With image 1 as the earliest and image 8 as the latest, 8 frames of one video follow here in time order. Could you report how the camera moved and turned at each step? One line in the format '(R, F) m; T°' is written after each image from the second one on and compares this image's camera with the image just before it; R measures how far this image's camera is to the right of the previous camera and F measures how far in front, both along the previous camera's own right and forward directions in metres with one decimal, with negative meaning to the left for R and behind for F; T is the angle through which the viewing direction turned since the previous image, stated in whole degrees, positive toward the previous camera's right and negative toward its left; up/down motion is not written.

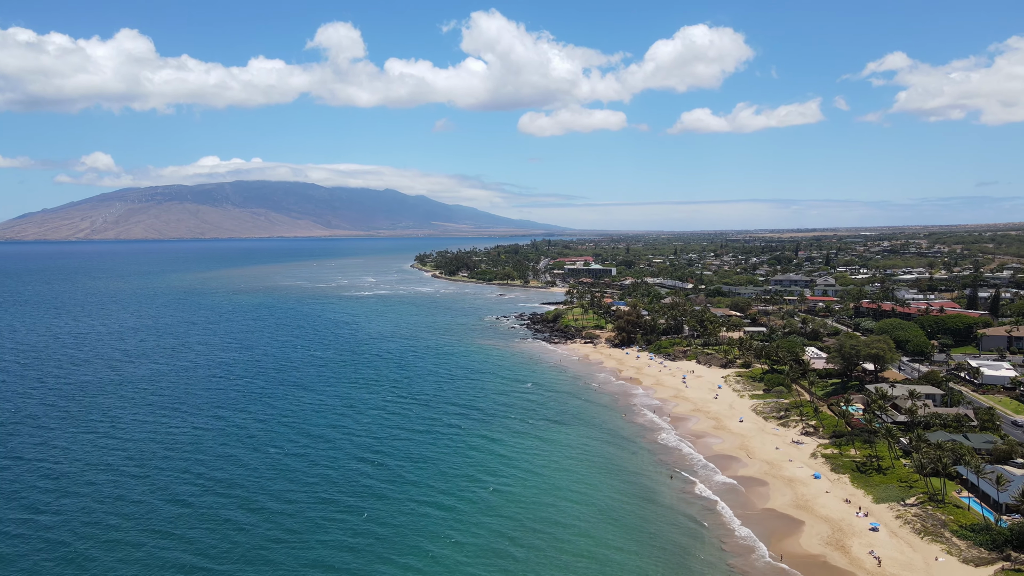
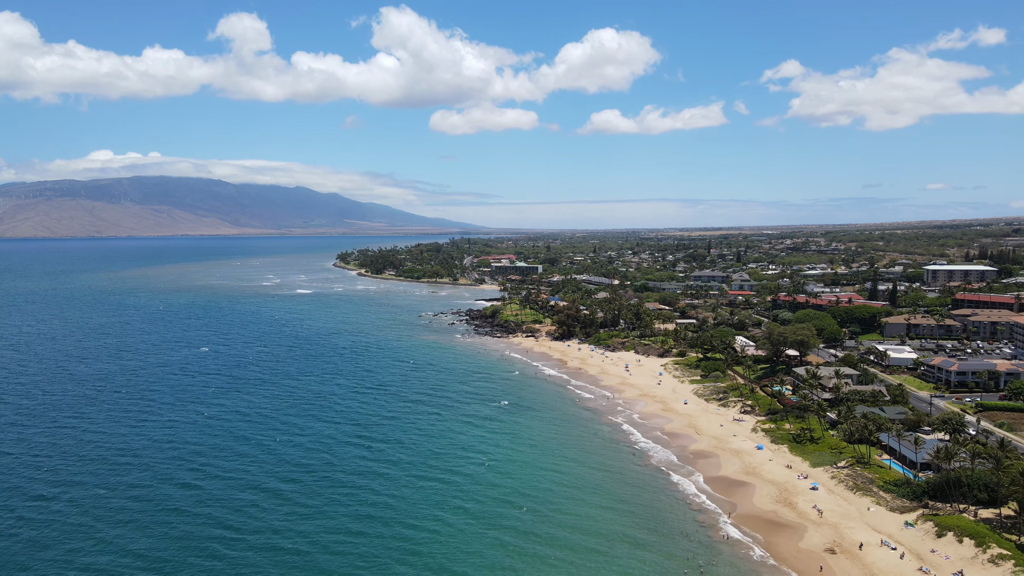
(-4.2, -3.4) m; +7°
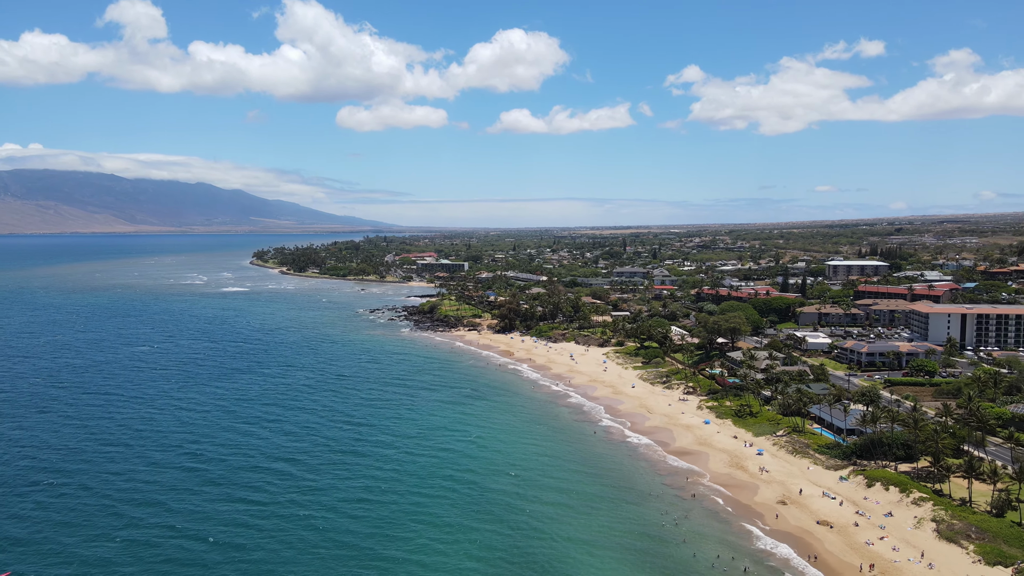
(-4.7, -3.6) m; +7°
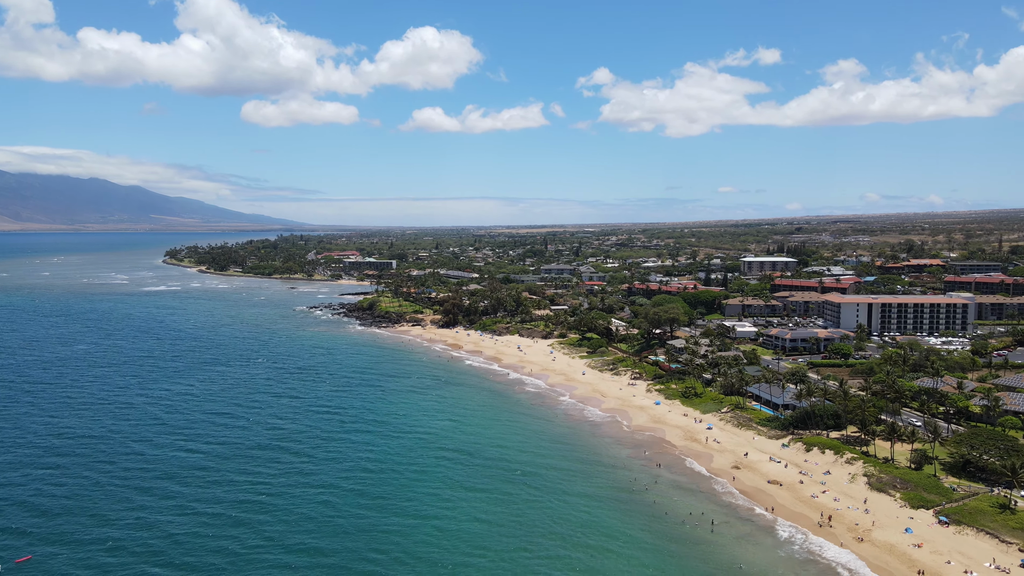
(-4.4, -3.4) m; +7°
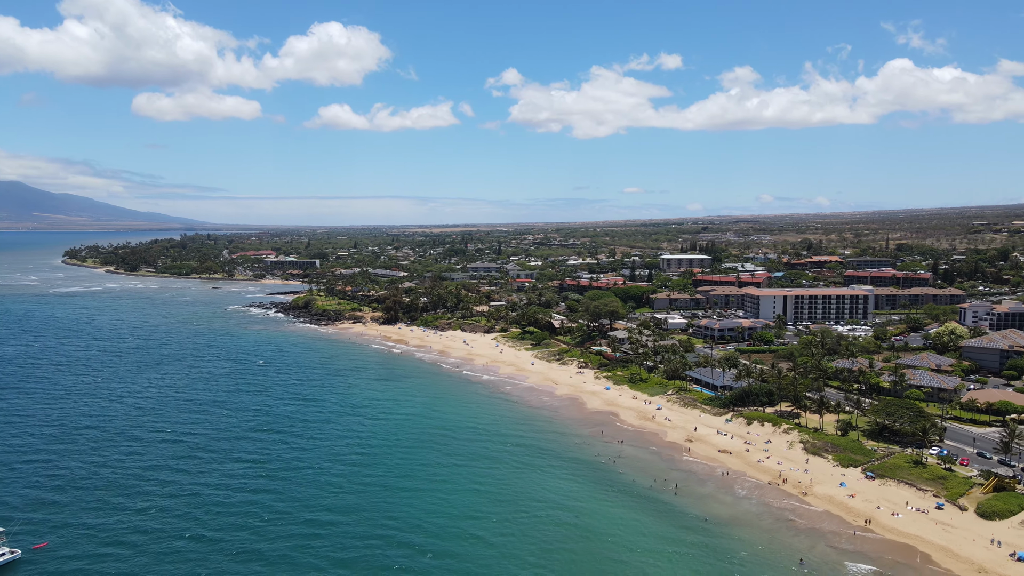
(-4.5, -3.5) m; +7°
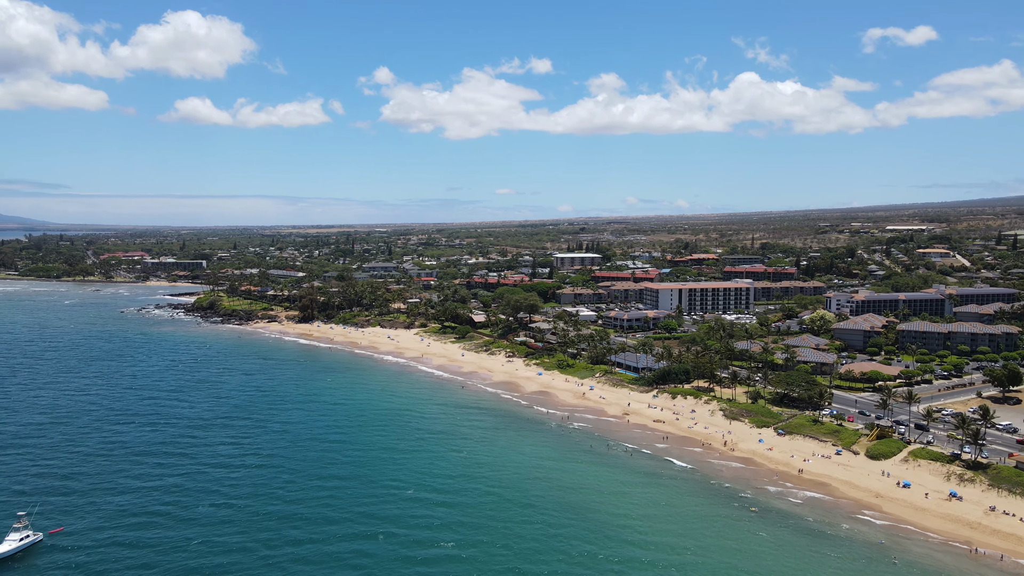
(-6.5, -4.7) m; +10°
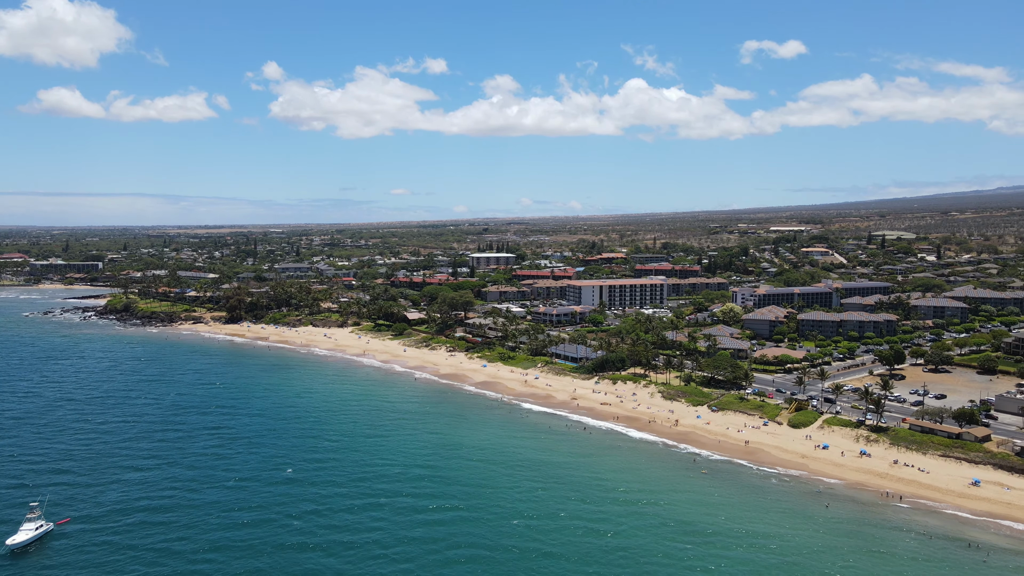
(-5.2, -4.0) m; +8°
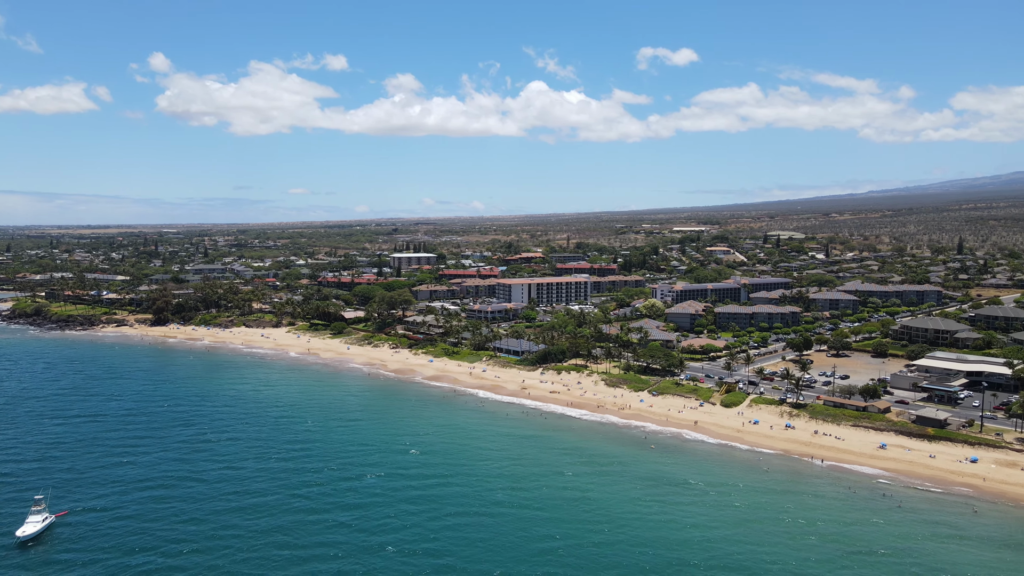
(-4.5, -3.6) m; +7°
